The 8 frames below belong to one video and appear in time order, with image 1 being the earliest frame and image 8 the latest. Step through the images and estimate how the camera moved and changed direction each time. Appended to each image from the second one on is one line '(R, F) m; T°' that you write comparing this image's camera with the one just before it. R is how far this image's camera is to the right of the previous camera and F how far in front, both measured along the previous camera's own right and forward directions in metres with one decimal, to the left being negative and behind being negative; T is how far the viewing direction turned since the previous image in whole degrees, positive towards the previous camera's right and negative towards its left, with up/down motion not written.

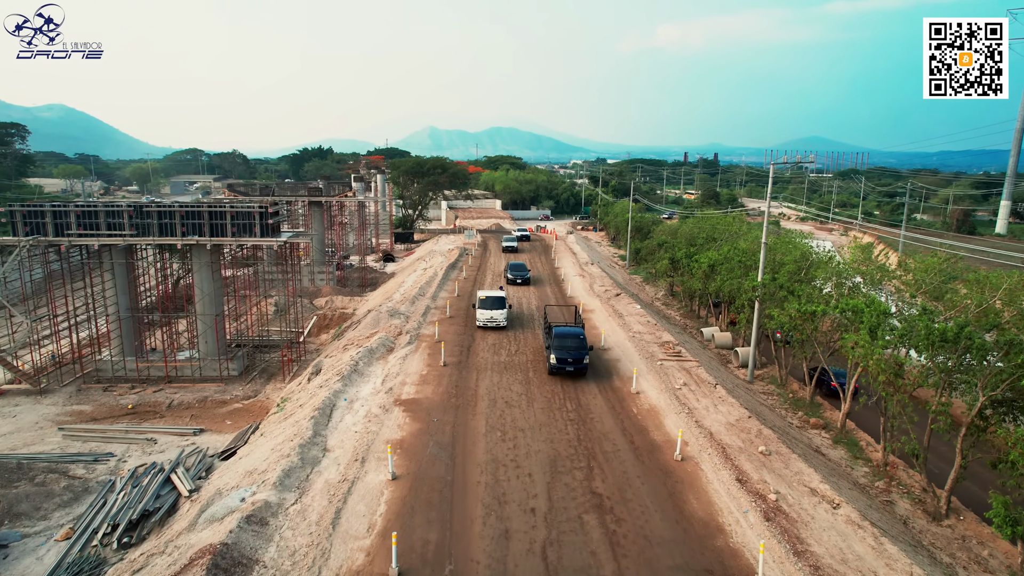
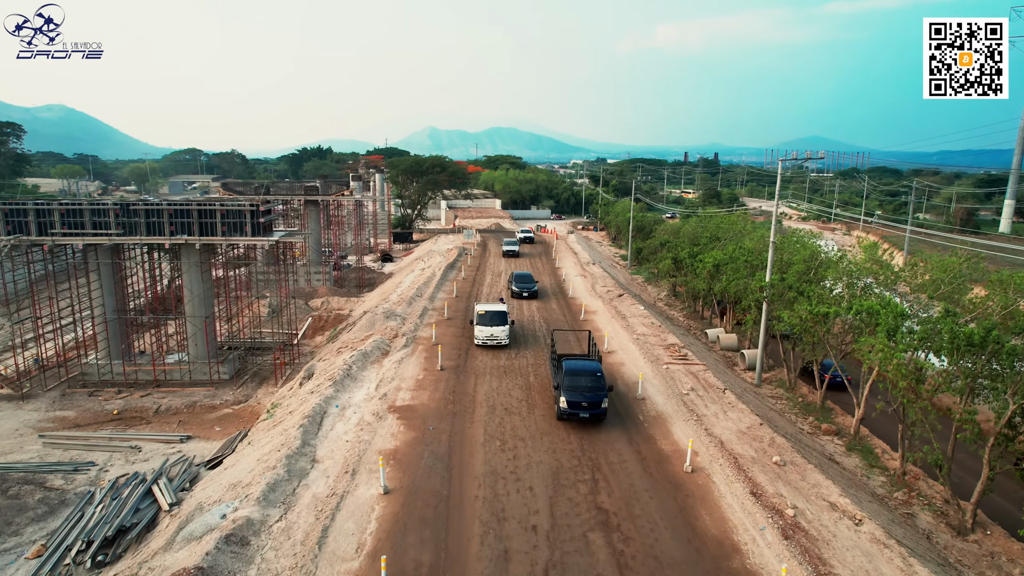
(0.0, +0.8) m; 0°
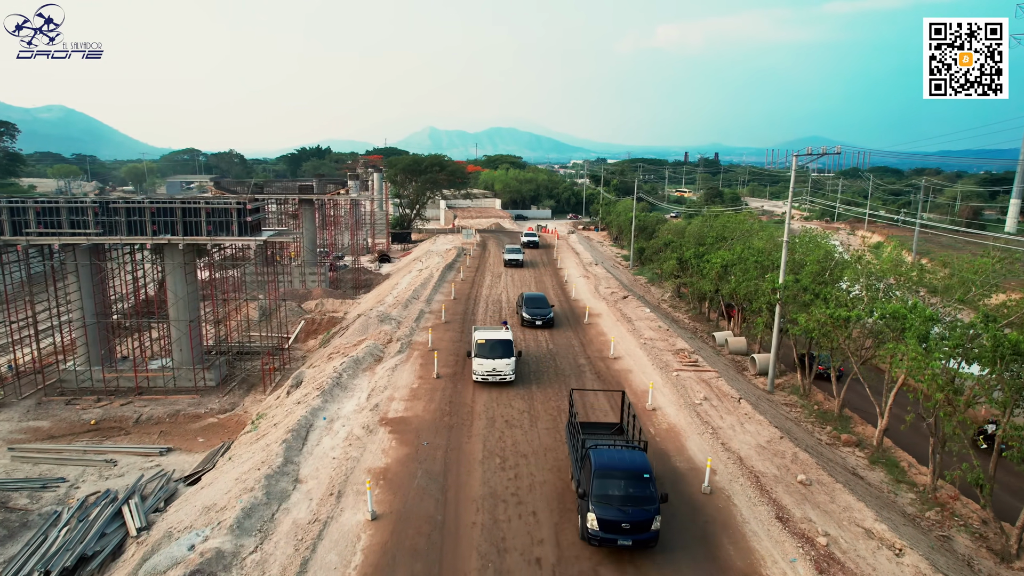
(0.0, +1.2) m; 0°
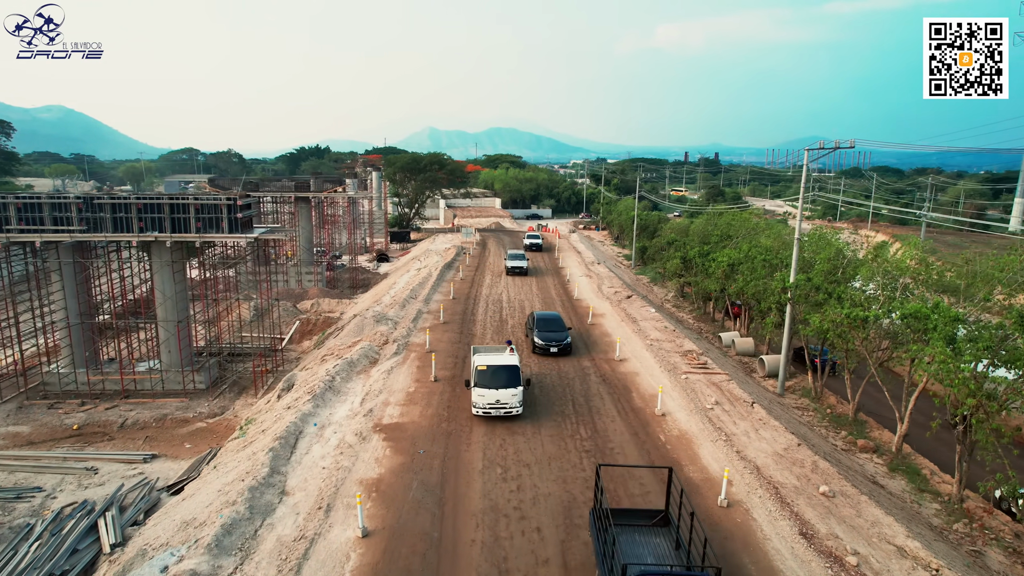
(0.0, +0.9) m; 0°
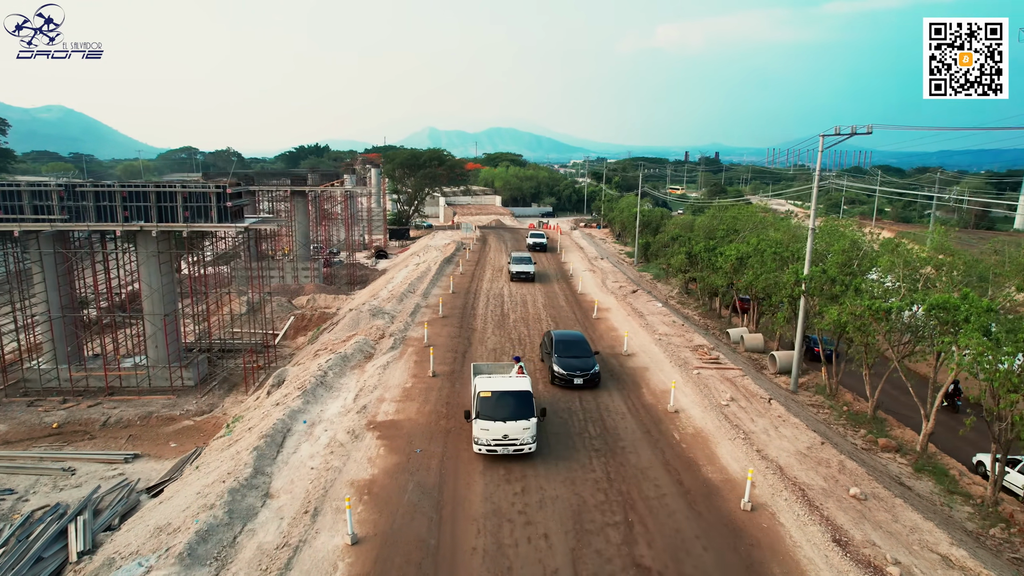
(-0.1, +1.0) m; 0°
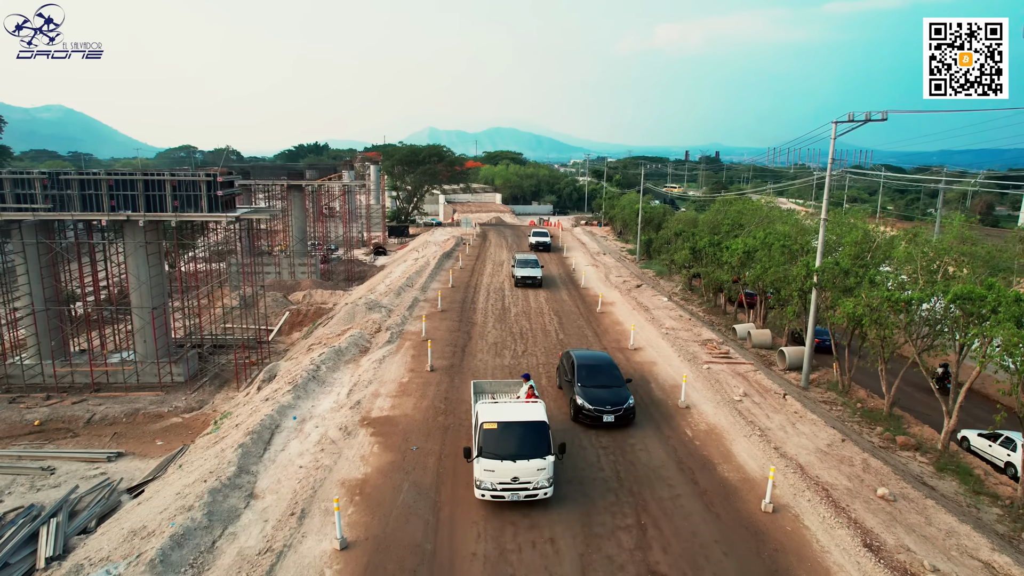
(0.0, +0.8) m; 0°
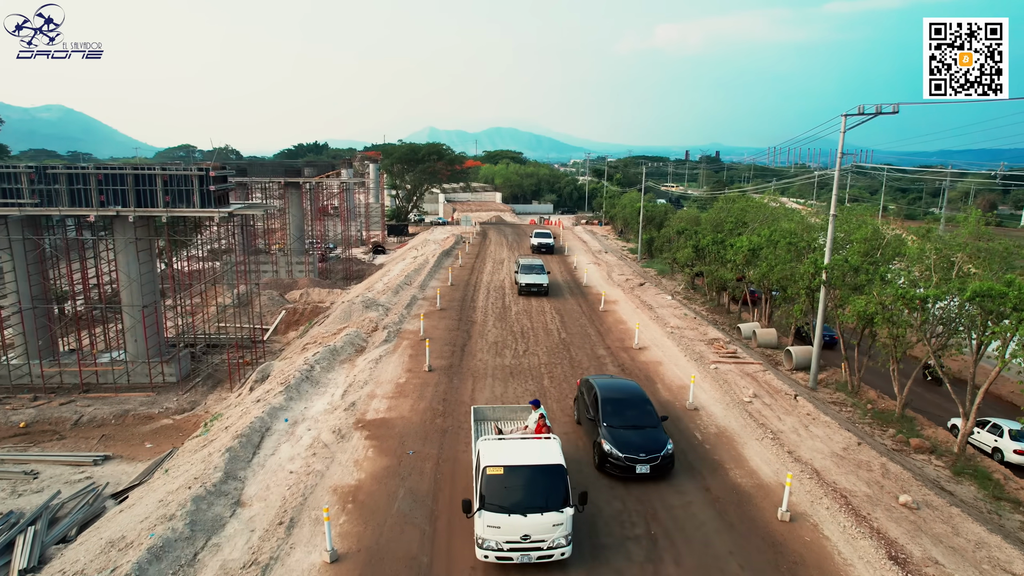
(0.0, +0.6) m; 0°
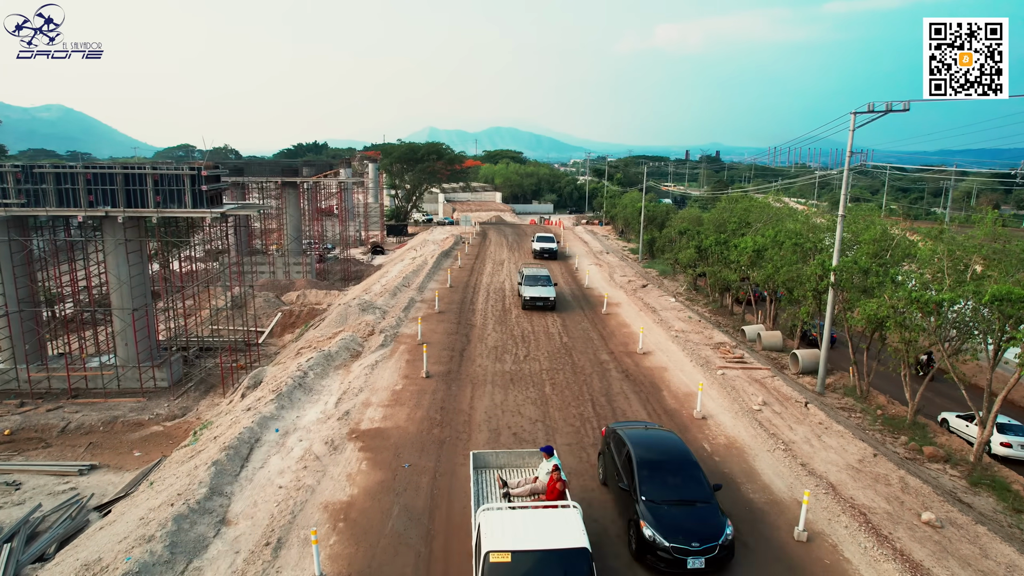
(0.0, +0.5) m; 0°
